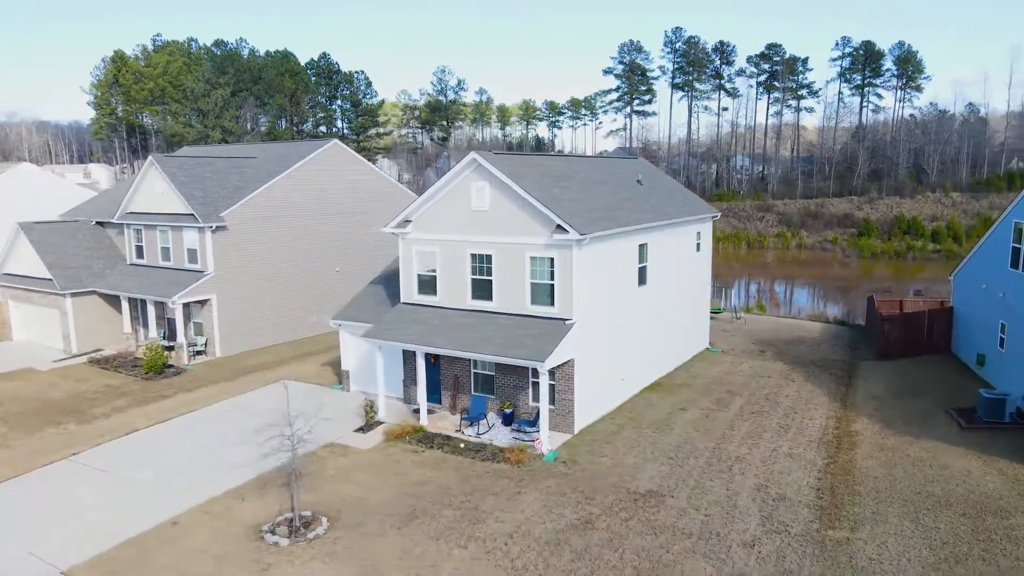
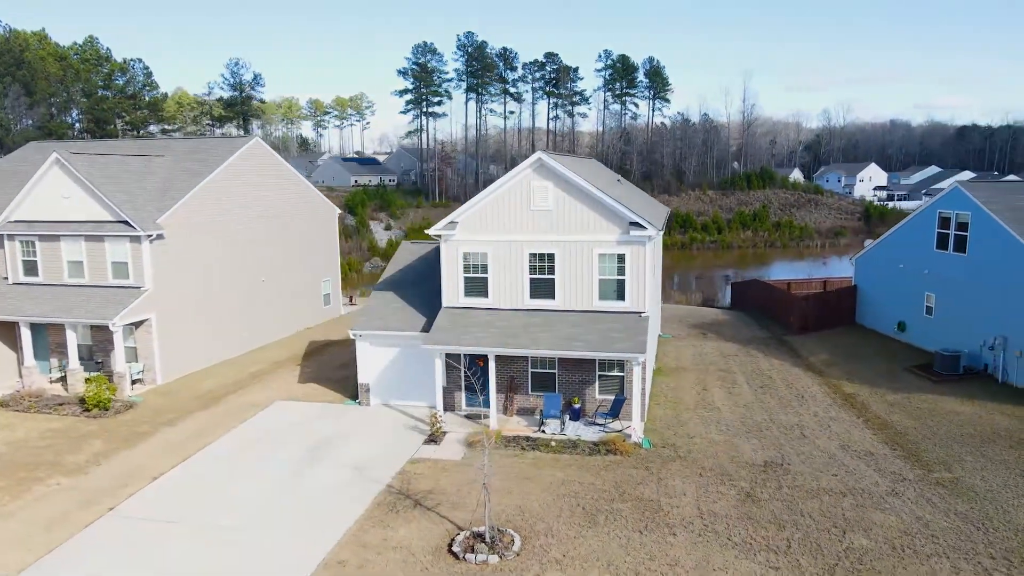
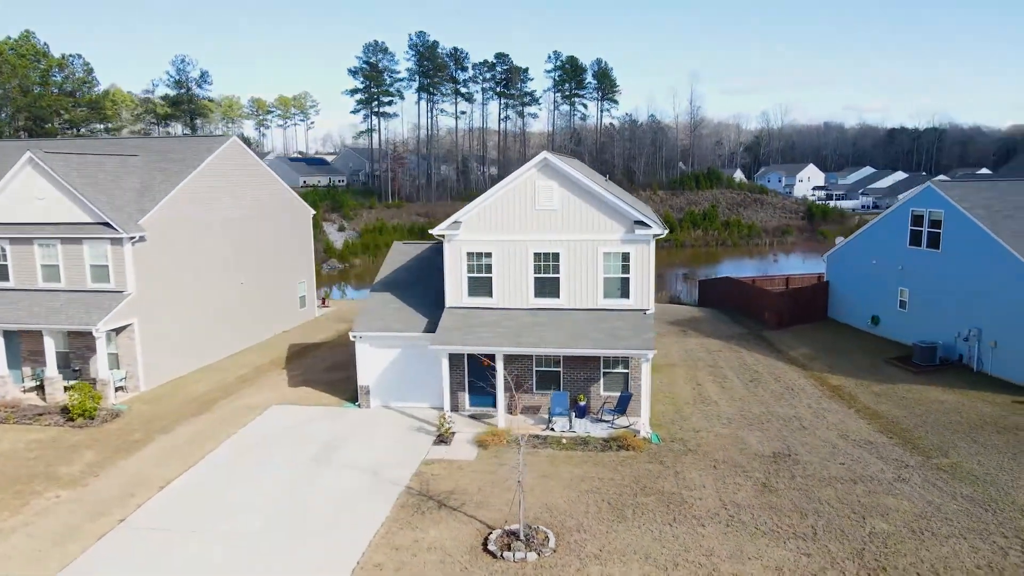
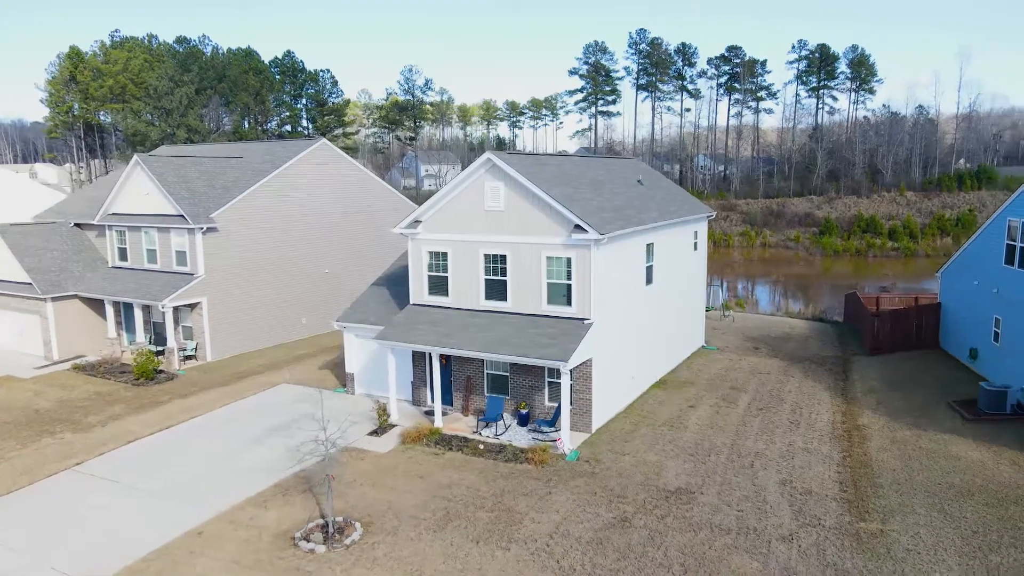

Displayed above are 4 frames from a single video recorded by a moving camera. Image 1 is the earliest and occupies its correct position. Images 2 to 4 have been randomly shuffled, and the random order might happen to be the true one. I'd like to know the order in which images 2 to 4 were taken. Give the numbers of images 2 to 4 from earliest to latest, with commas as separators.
4, 2, 3
